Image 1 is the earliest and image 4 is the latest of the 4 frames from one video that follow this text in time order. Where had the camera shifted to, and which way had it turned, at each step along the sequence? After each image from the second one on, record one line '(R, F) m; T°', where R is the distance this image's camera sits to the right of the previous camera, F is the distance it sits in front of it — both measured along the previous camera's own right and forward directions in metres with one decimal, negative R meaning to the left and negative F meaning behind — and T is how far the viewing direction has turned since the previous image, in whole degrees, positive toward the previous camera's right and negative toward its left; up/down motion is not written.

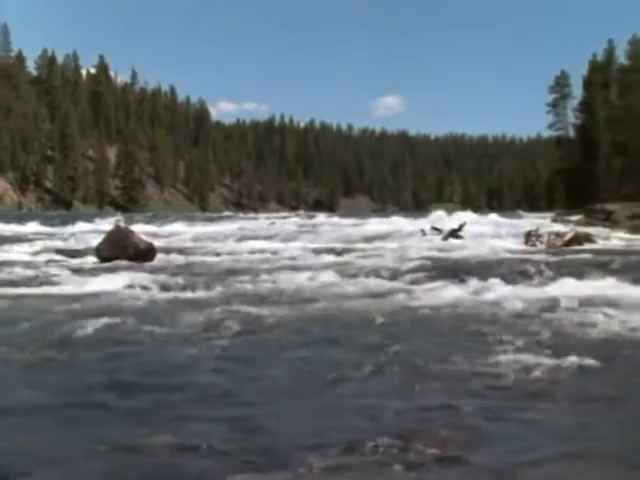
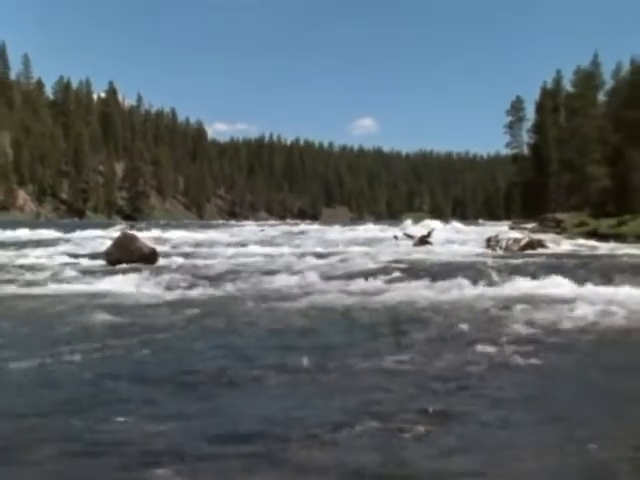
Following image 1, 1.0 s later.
(+1.5, -3.3) m; -2°
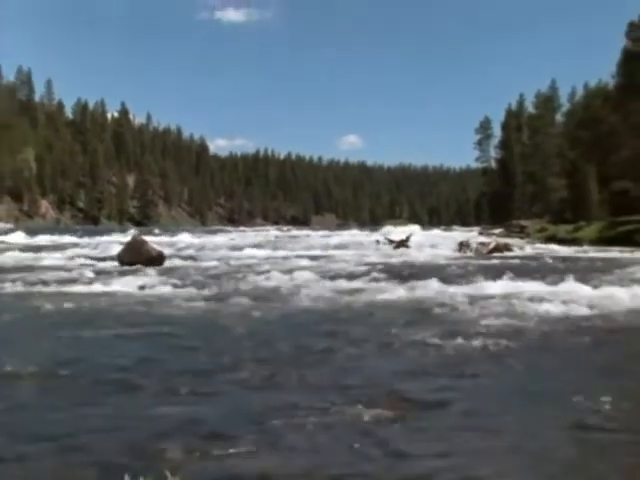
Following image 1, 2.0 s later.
(-0.2, -3.3) m; +1°
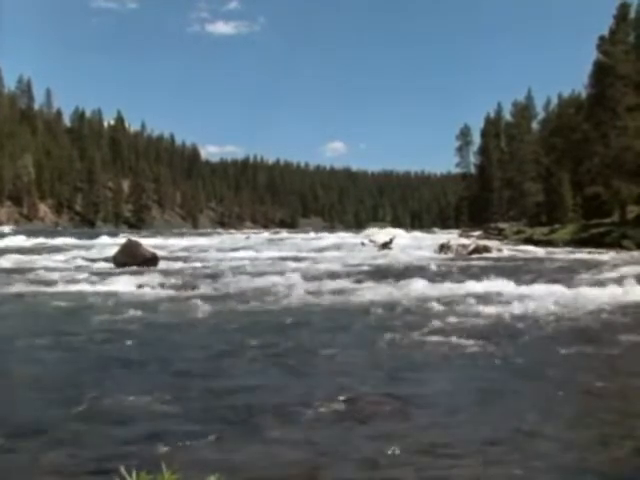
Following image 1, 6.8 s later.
(0.0, -1.4) m; +1°
